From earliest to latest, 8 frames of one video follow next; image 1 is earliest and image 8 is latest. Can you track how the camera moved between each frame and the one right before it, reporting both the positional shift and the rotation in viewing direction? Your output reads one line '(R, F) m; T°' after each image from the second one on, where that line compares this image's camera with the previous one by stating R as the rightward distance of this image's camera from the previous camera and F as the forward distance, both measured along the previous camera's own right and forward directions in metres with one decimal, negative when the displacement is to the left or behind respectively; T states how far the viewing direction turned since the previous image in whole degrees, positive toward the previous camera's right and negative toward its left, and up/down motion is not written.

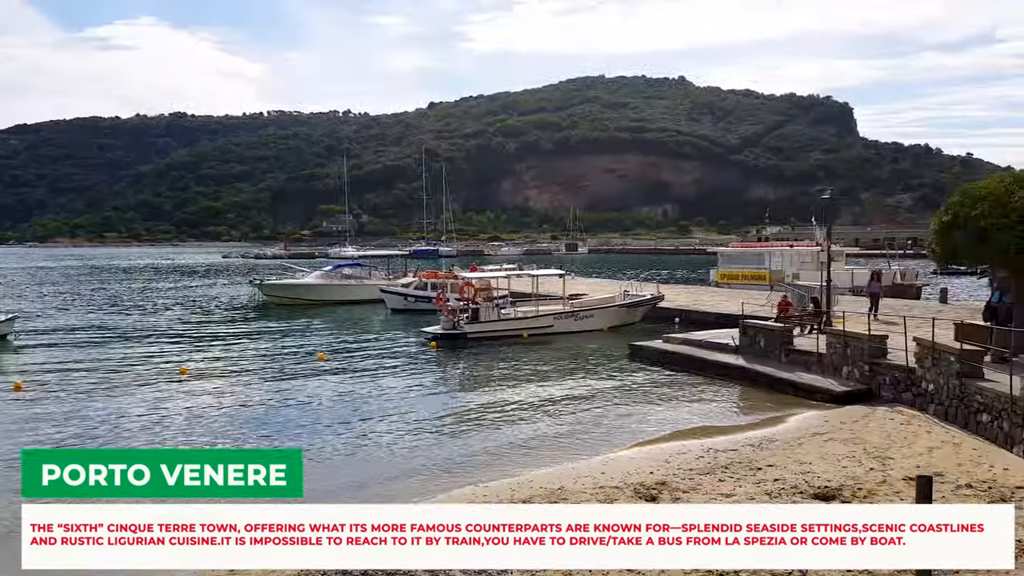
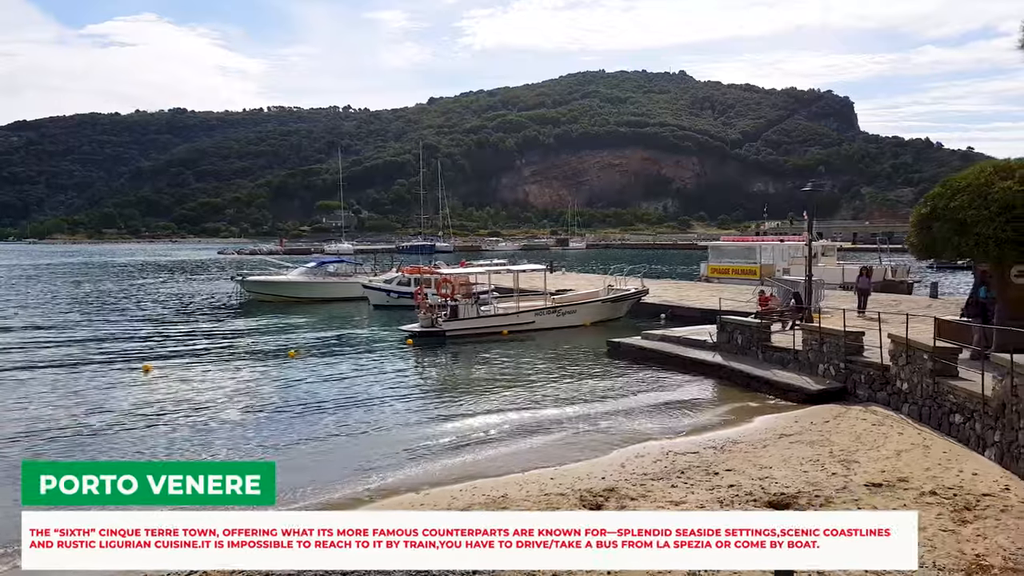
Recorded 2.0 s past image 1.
(+0.8, +0.6) m; 0°
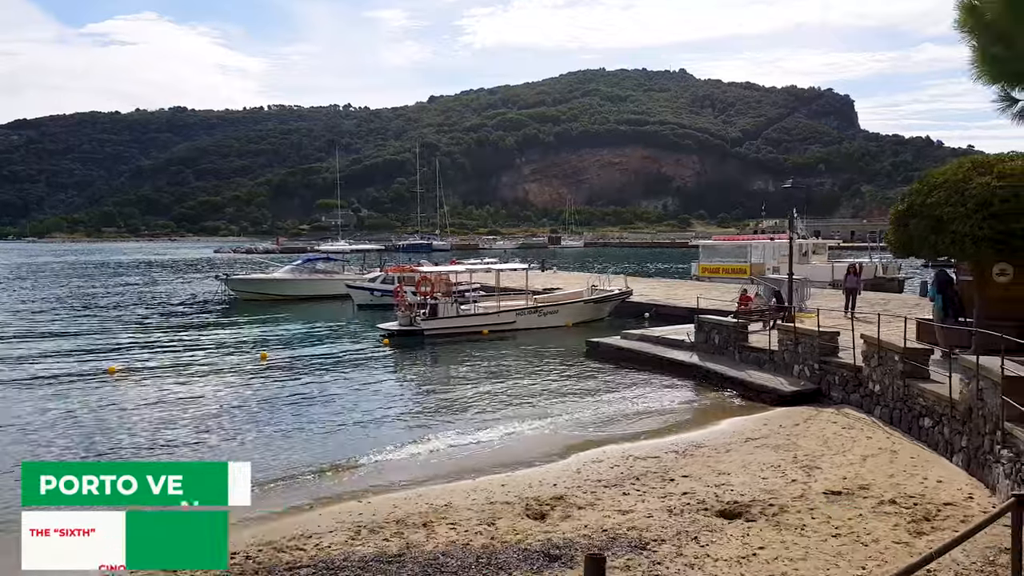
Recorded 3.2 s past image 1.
(+0.7, +0.4) m; 0°
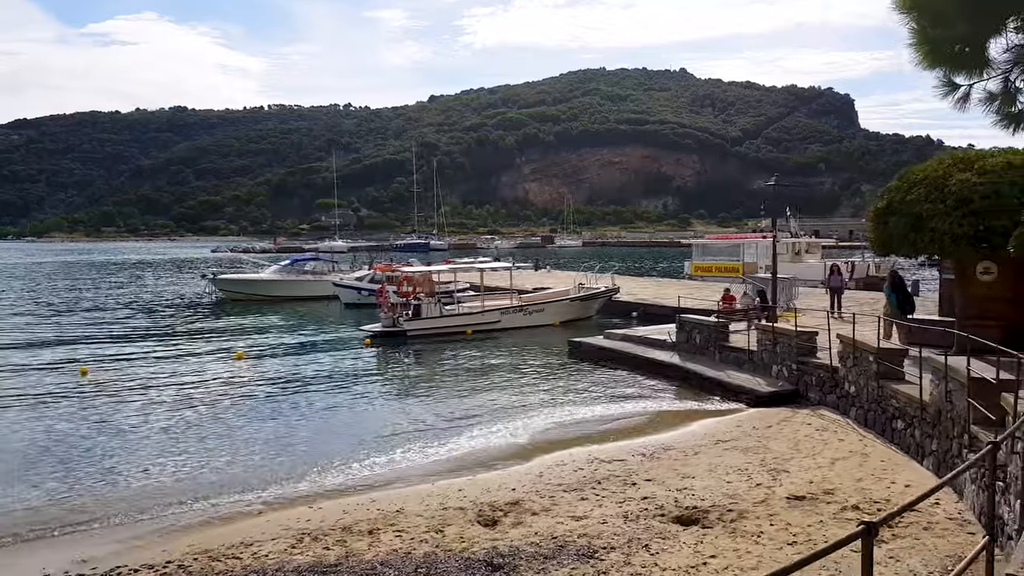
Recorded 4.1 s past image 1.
(+0.6, +0.3) m; 0°
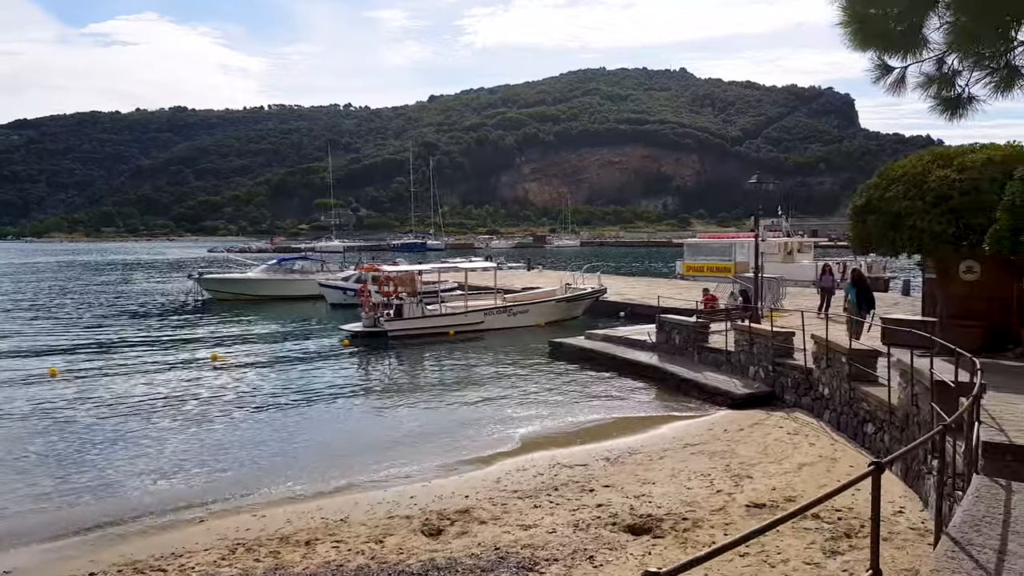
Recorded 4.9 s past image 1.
(+0.6, +0.4) m; 0°
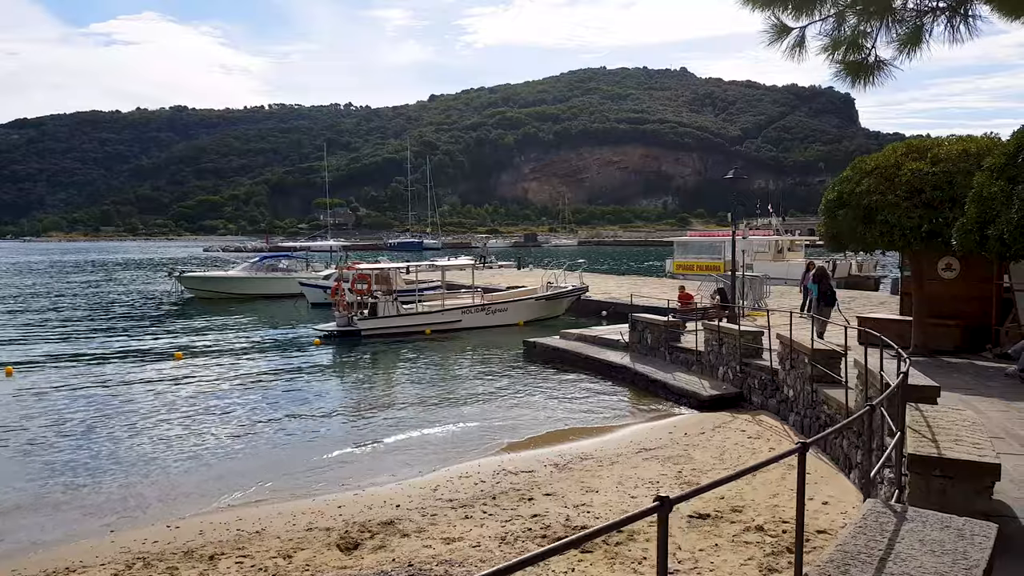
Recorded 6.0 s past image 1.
(+0.8, +0.6) m; 0°
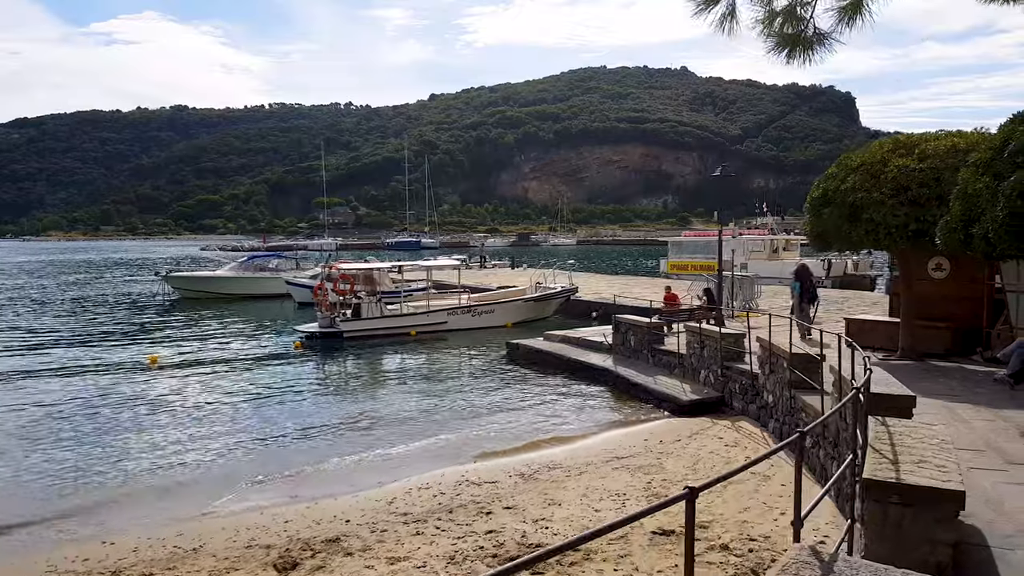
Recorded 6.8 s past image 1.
(+0.5, +0.5) m; 0°
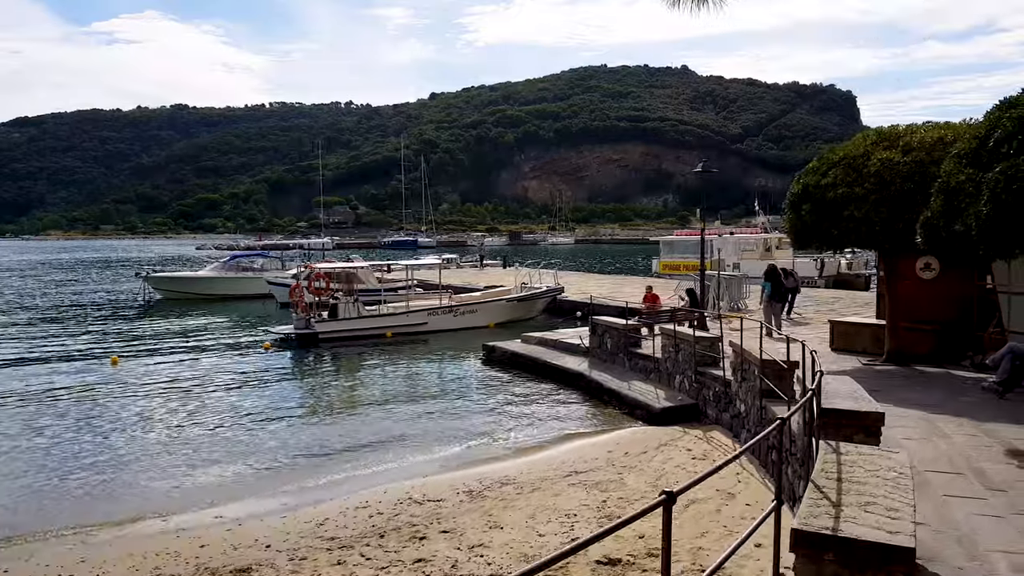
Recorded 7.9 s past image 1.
(+0.7, +0.8) m; 0°
